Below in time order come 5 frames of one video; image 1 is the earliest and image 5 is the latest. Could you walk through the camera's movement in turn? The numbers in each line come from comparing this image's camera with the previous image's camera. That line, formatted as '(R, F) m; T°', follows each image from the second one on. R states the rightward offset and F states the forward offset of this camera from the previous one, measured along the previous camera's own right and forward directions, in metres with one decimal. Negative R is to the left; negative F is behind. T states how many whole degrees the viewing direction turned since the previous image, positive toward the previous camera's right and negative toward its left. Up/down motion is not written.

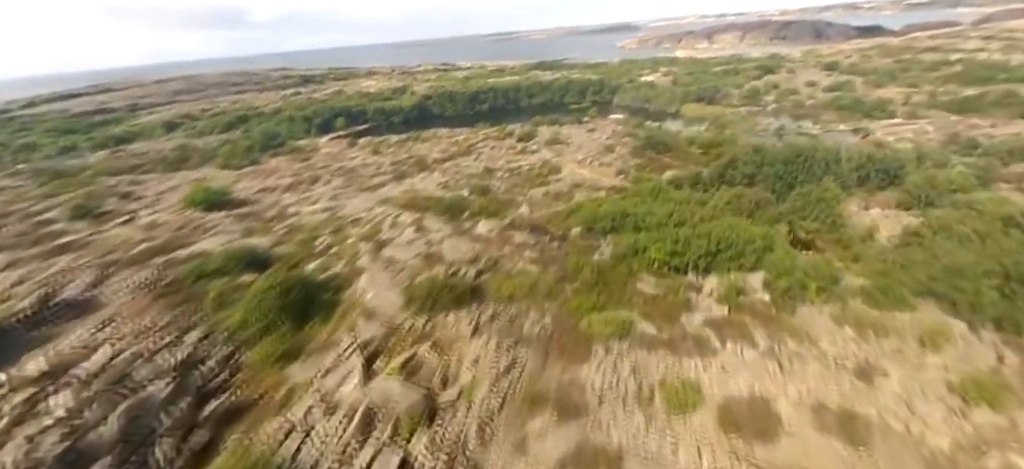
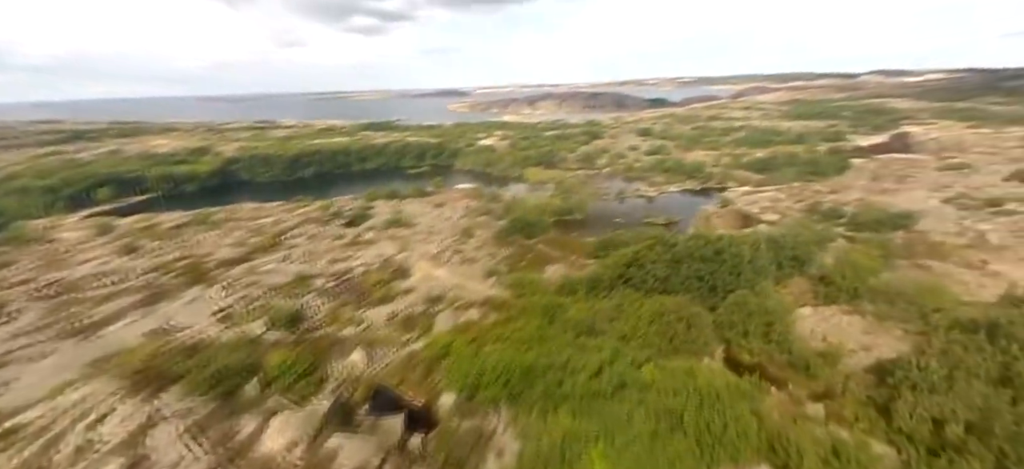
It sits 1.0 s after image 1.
(+0.7, +6.0) m; +21°
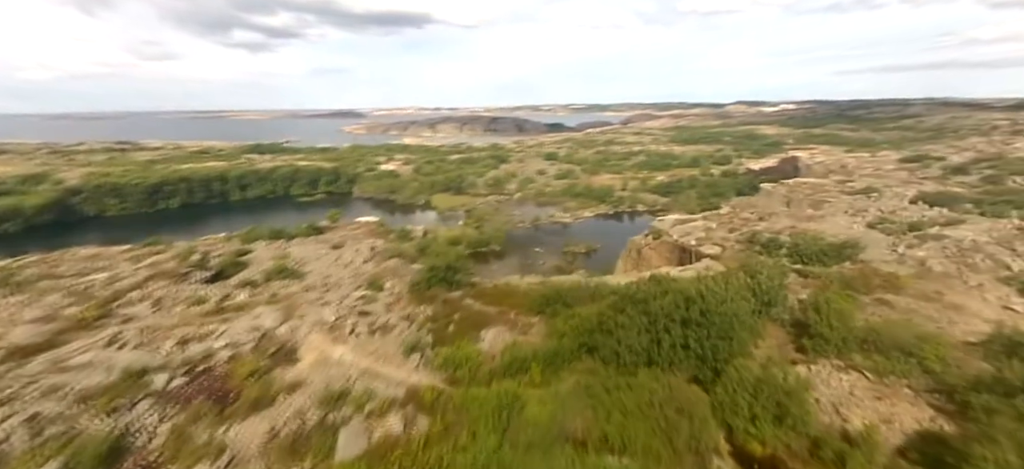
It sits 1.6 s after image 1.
(-0.5, +3.2) m; +13°
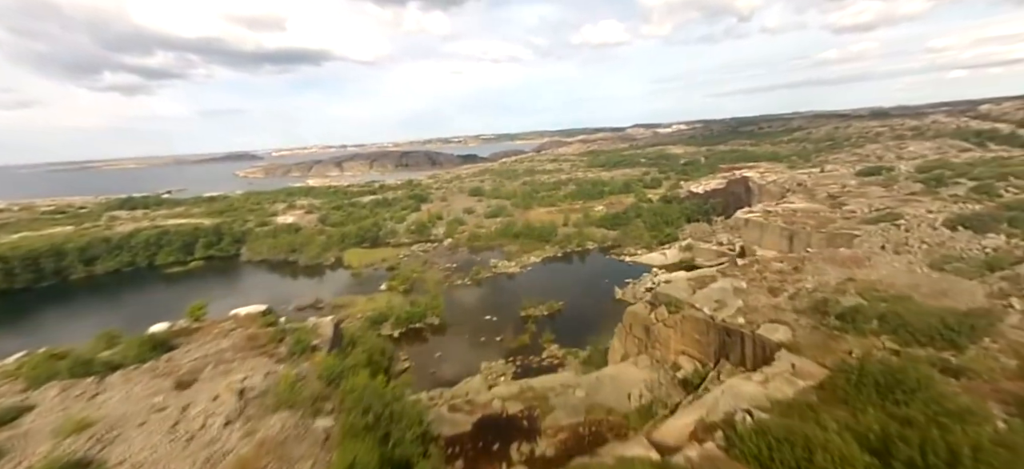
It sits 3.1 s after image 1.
(-1.1, +6.5) m; +11°
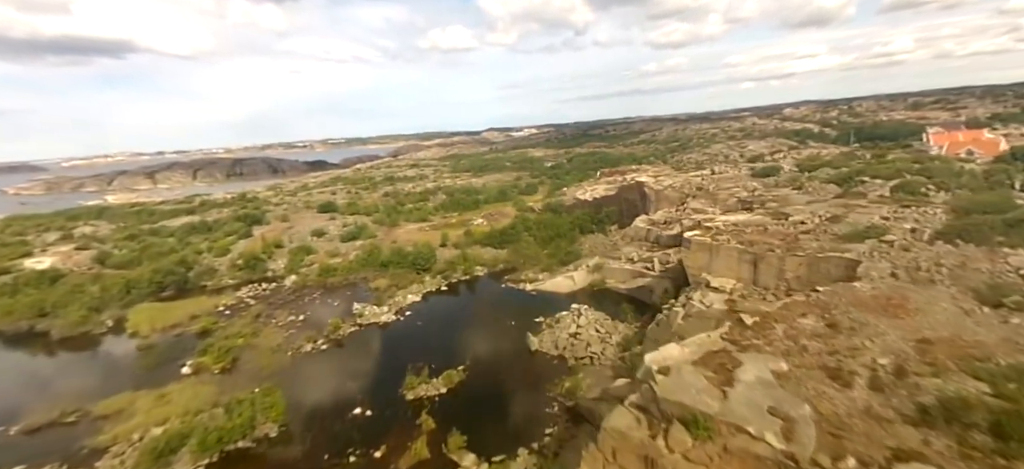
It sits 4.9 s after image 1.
(-0.2, +7.4) m; +18°
